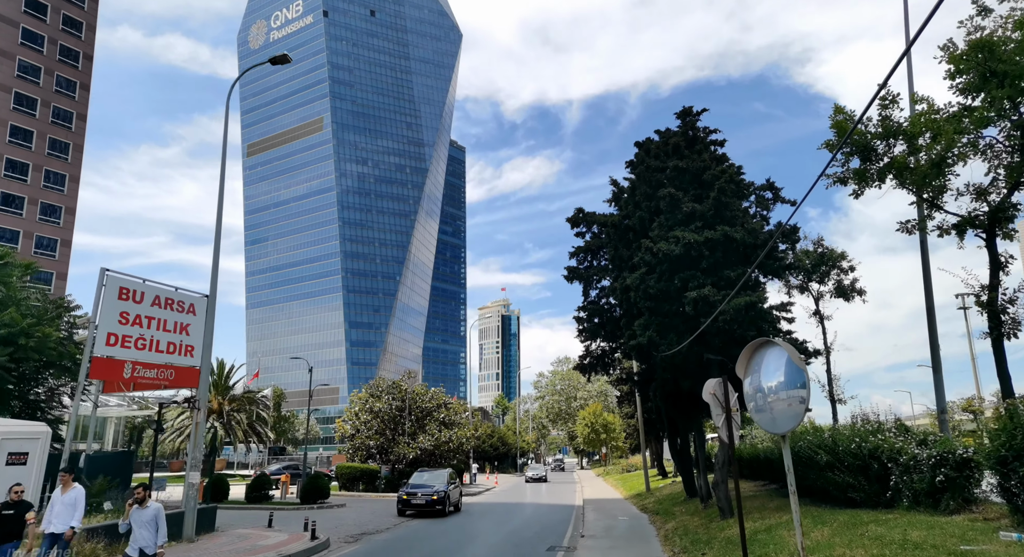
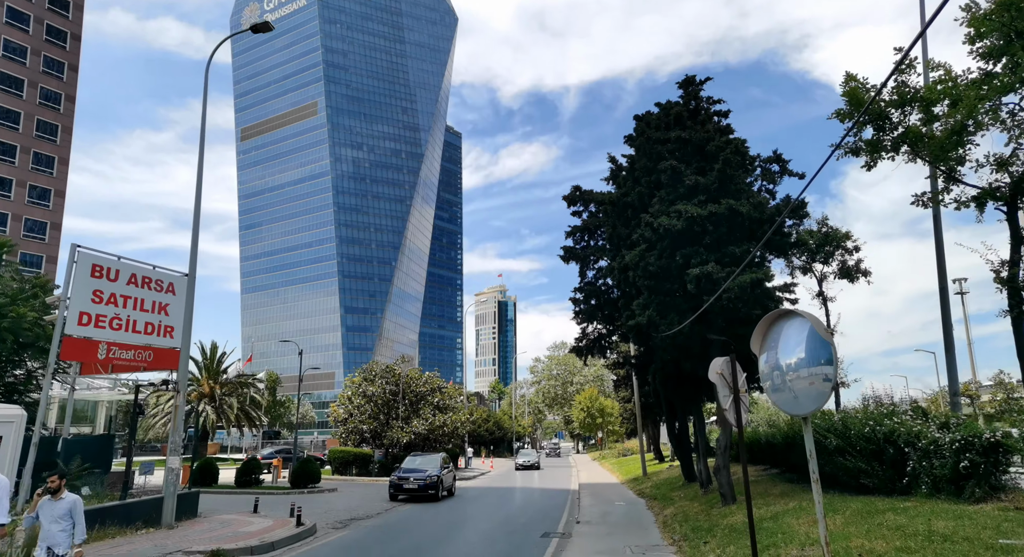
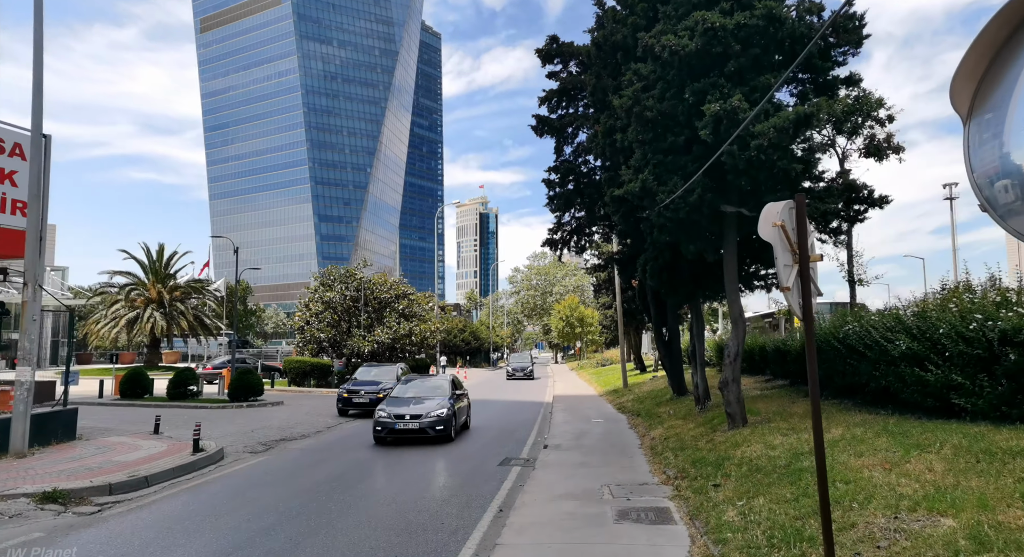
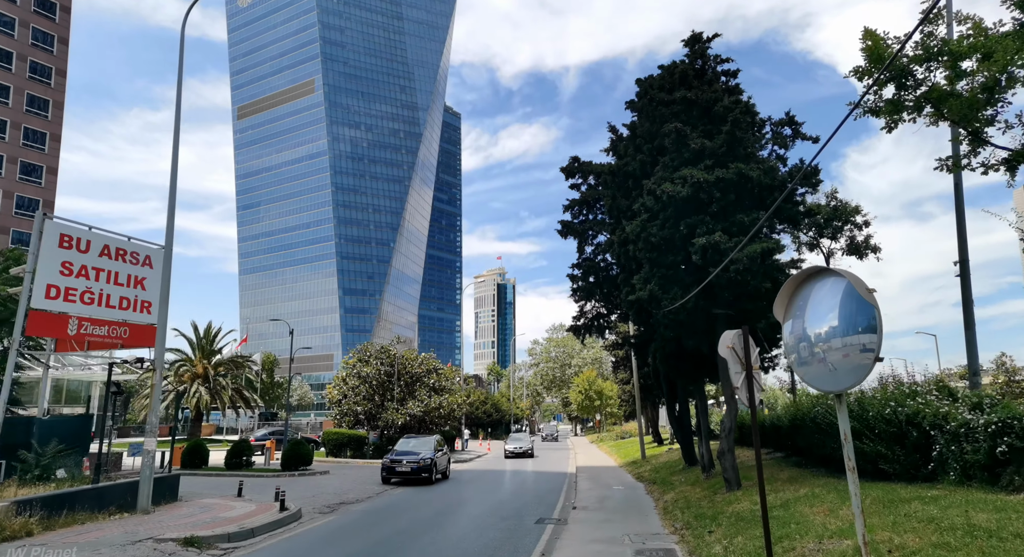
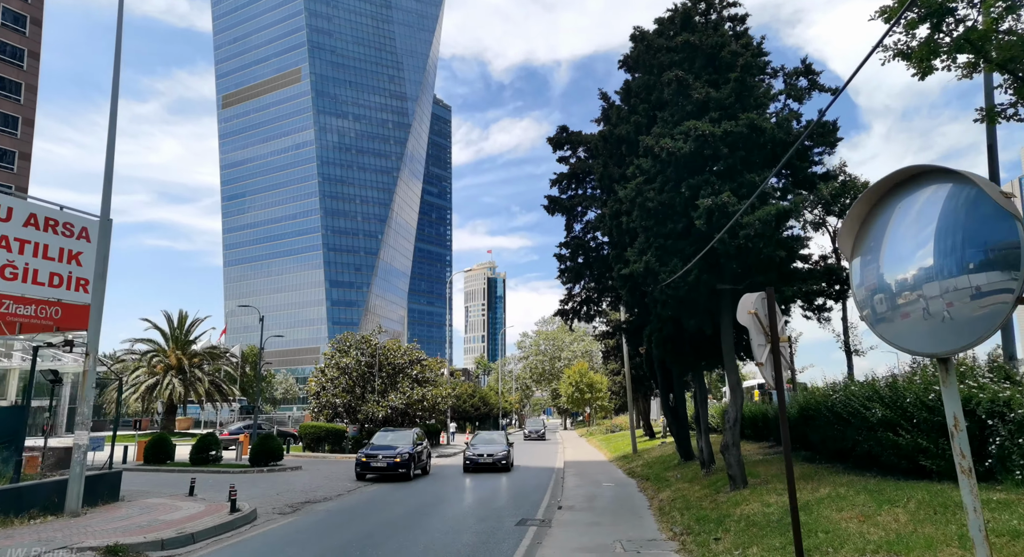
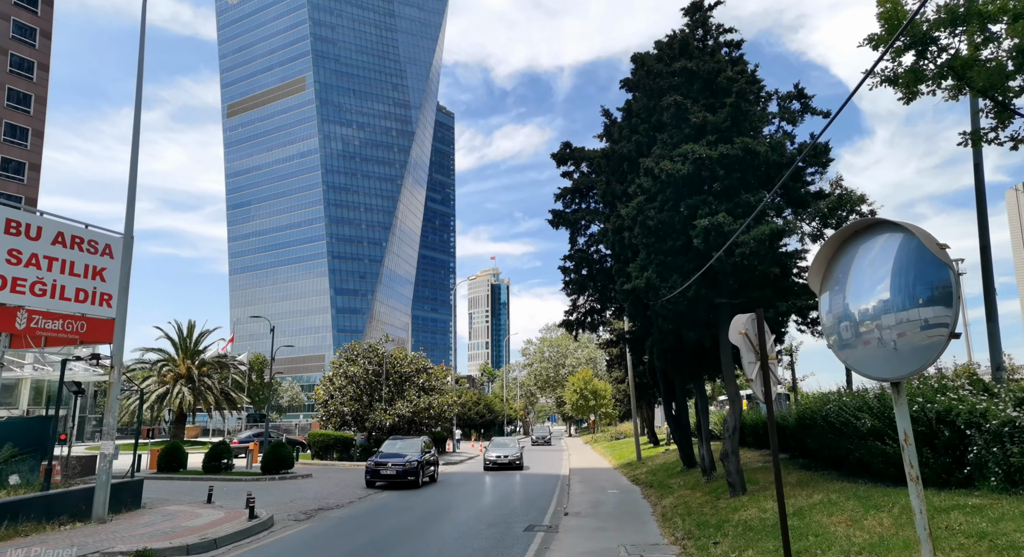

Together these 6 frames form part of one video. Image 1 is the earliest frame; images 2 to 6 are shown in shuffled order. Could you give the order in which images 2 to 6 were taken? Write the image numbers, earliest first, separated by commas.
2, 4, 6, 5, 3
